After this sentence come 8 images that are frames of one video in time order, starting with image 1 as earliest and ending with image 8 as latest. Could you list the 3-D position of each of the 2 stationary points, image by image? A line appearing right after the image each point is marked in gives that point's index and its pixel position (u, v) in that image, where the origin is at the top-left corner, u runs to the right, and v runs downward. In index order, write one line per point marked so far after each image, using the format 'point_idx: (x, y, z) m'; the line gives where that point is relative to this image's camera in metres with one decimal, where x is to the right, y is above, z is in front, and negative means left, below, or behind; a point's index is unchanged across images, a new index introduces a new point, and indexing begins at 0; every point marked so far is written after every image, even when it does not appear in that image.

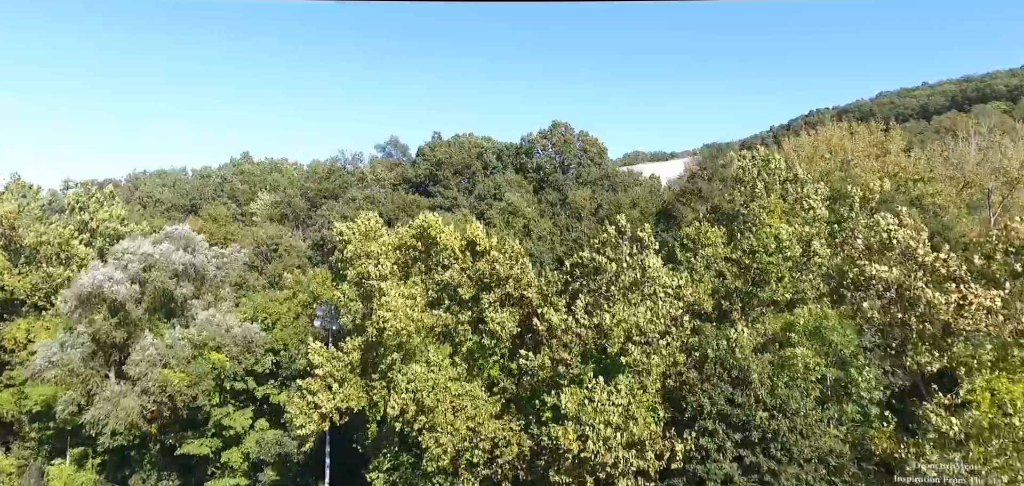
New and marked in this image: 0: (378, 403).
0: (-4.6, -5.5, +19.0) m
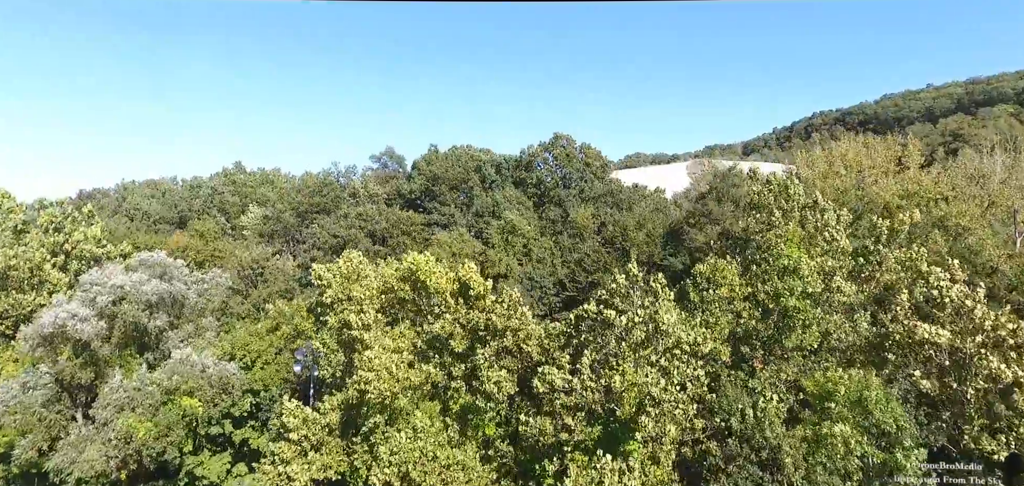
0: (-4.7, -7.0, +17.0) m
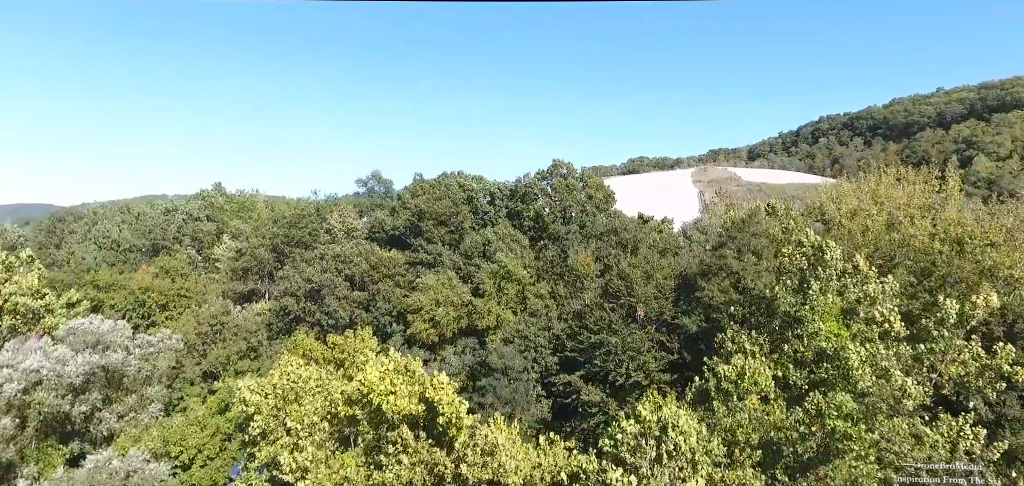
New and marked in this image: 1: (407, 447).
0: (-5.3, -10.0, +12.9) m
1: (-2.7, -5.2, +14.3) m
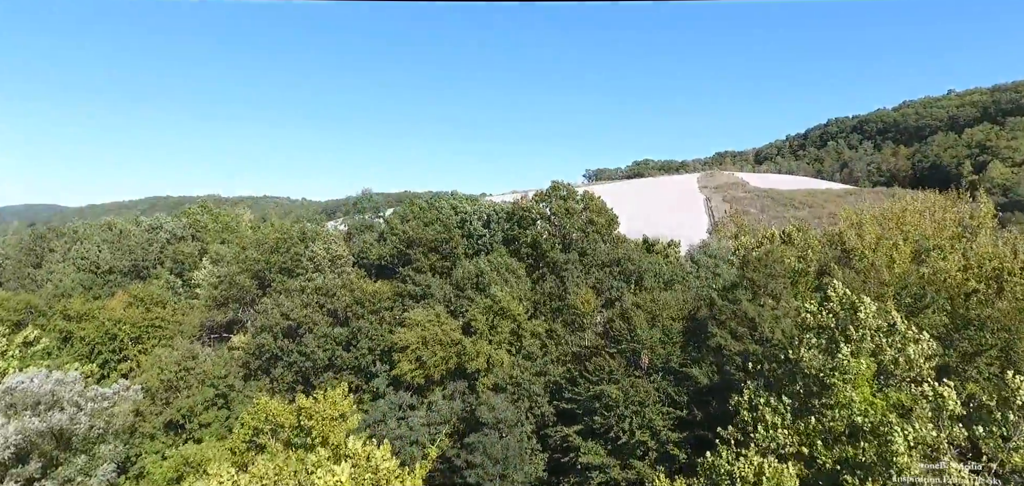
0: (-5.8, -12.0, +10.2) m
1: (-3.2, -7.2, +11.6) m
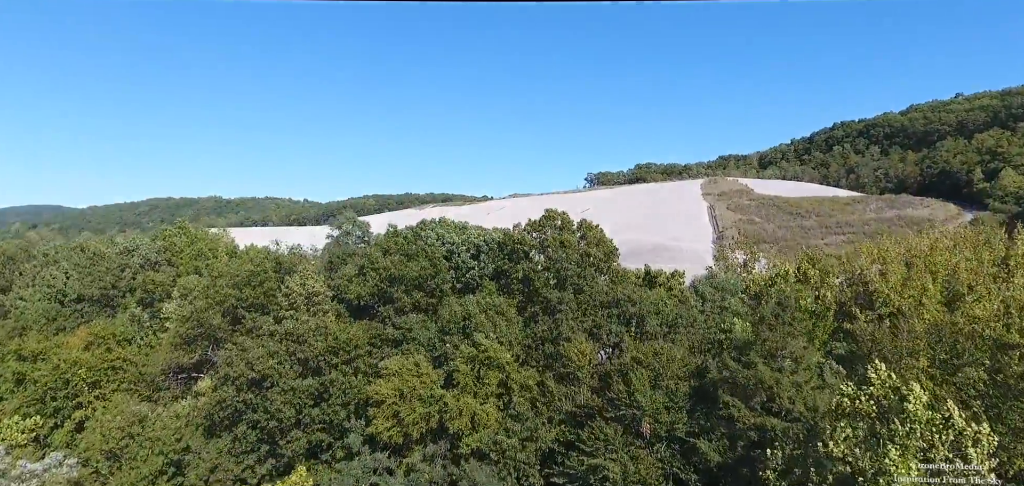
0: (-6.6, -14.4, +7.1) m
1: (-4.0, -9.5, +8.4) m
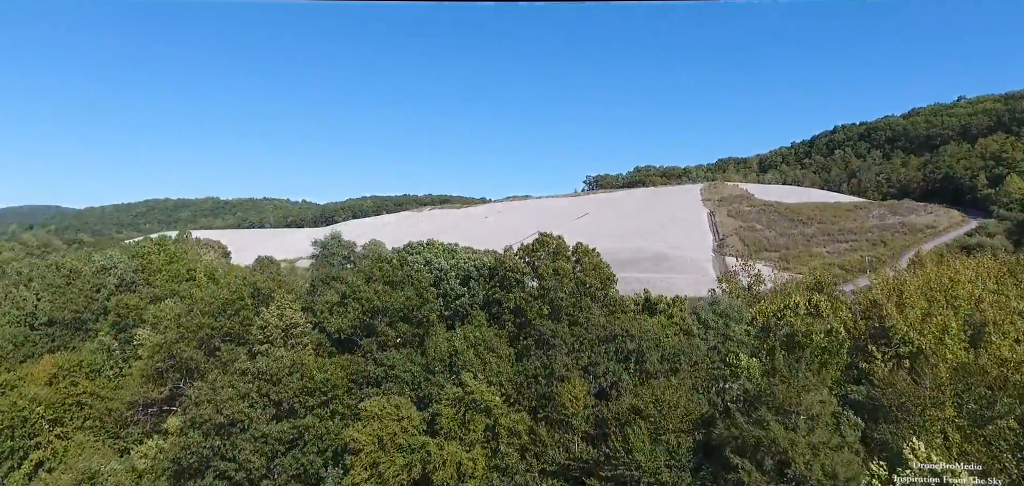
0: (-7.1, -16.1, +4.9) m
1: (-4.5, -11.2, +6.2) m
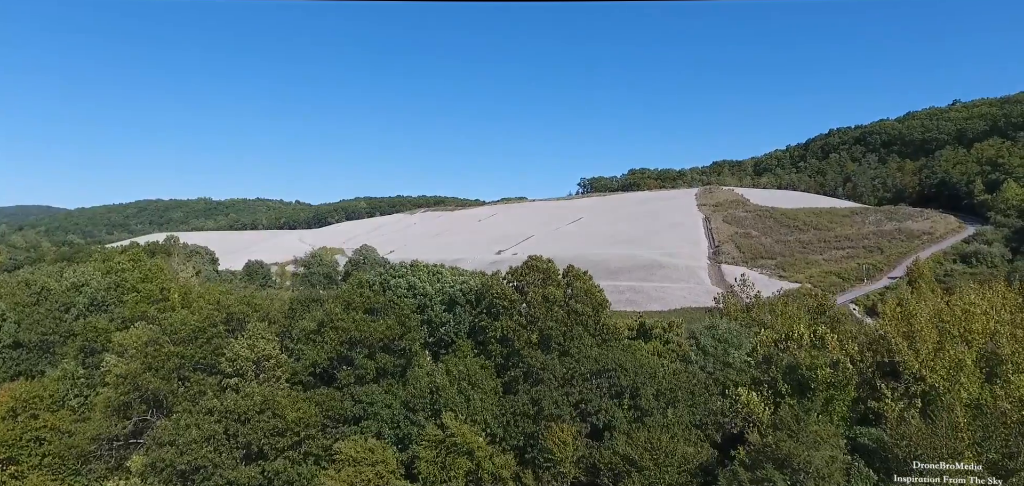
0: (-7.6, -17.5, +2.9) m
1: (-5.0, -12.7, +4.2) m
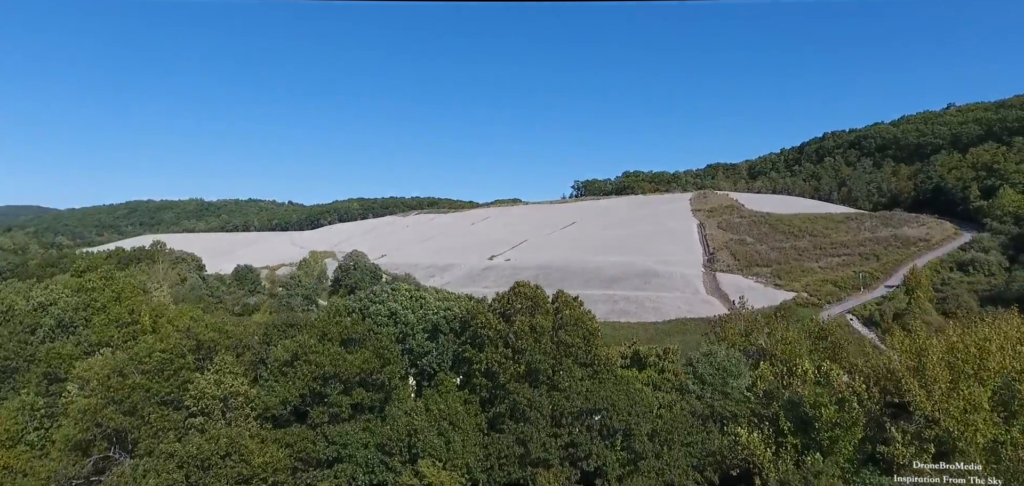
0: (-8.1, -19.0, +0.9) m
1: (-5.5, -14.2, +2.2) m
